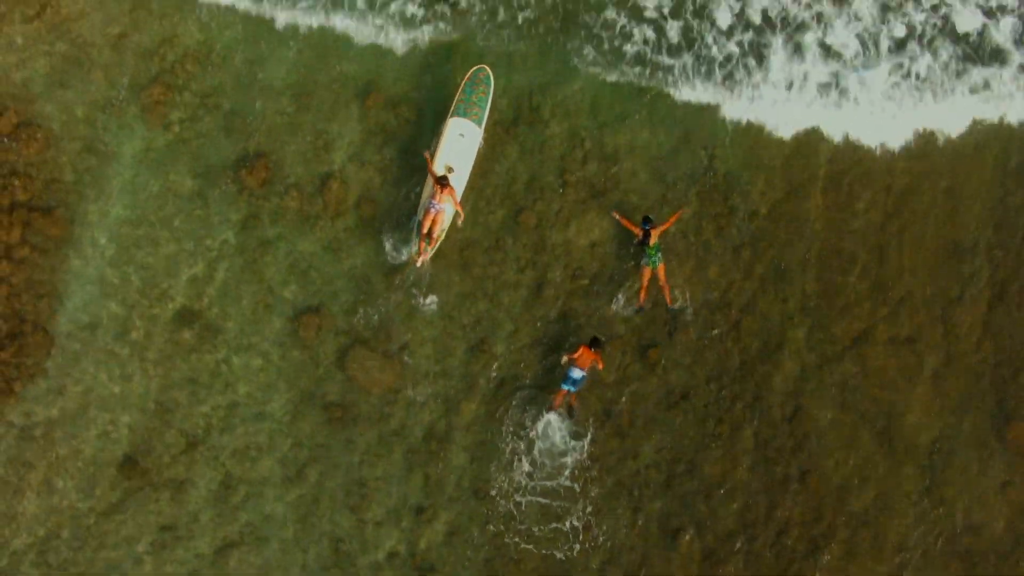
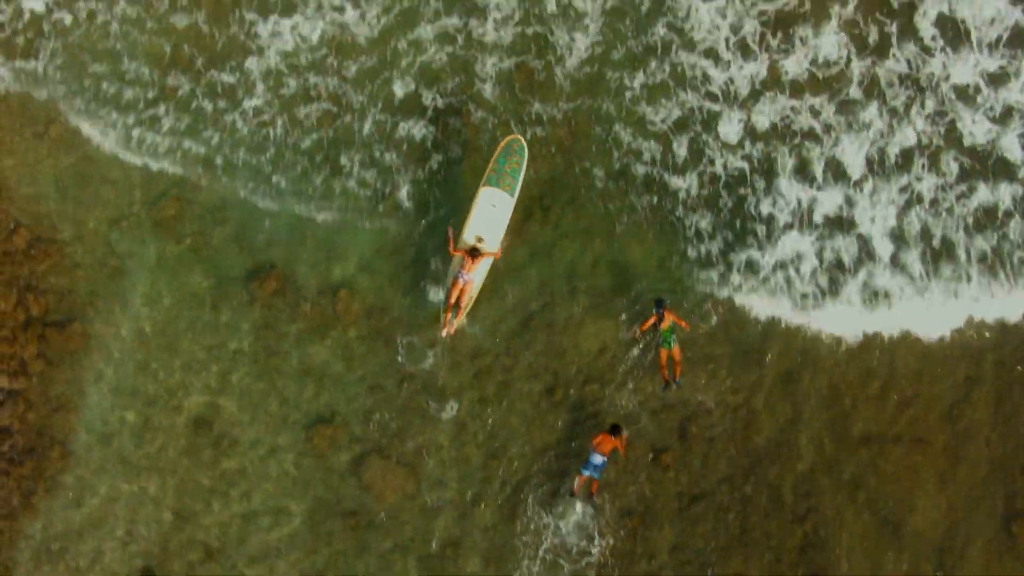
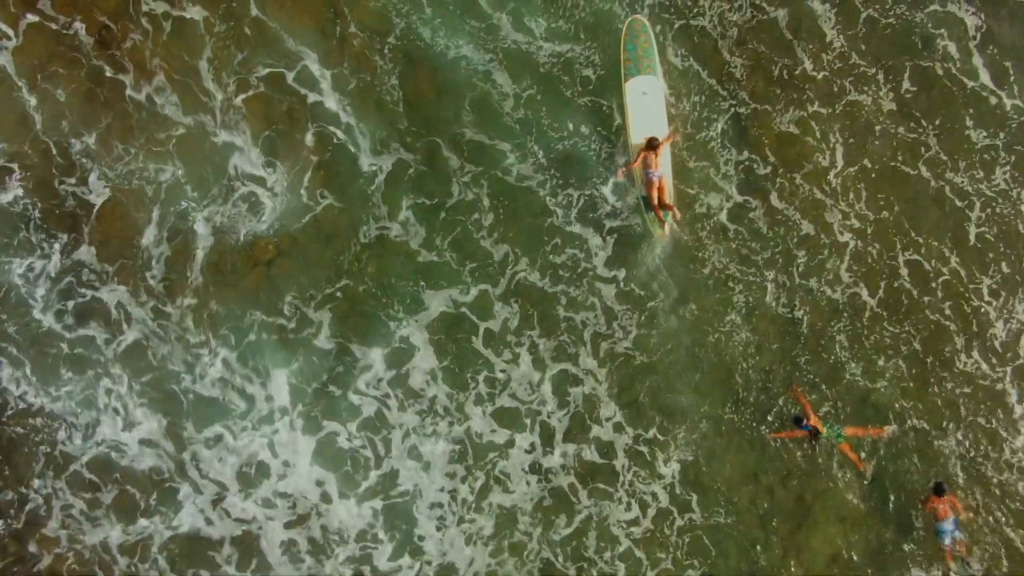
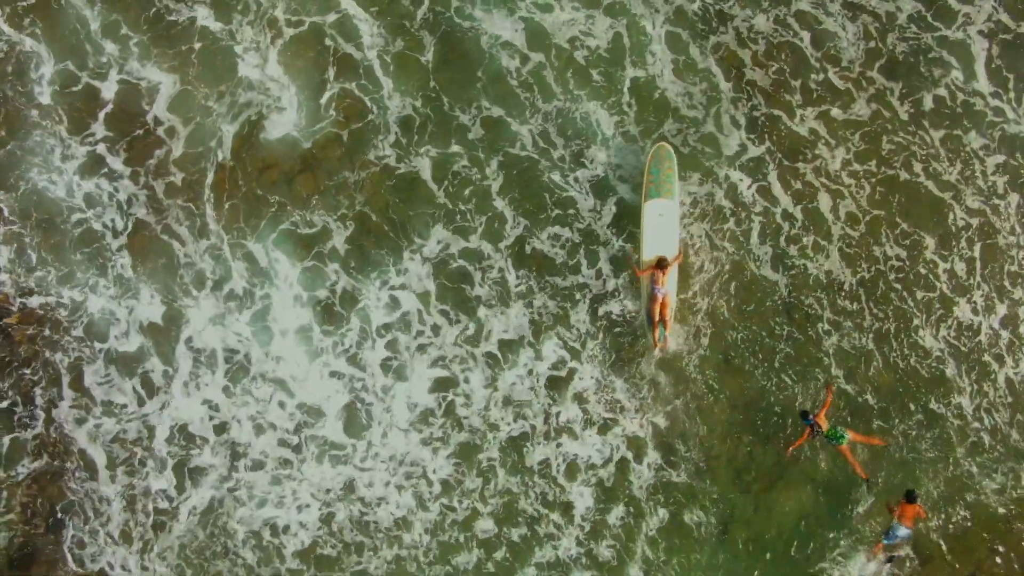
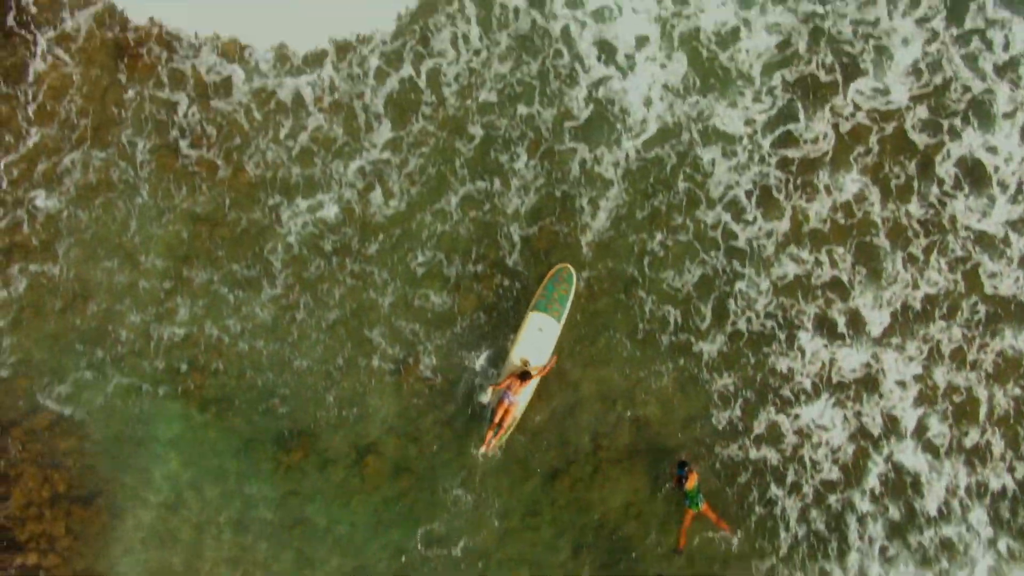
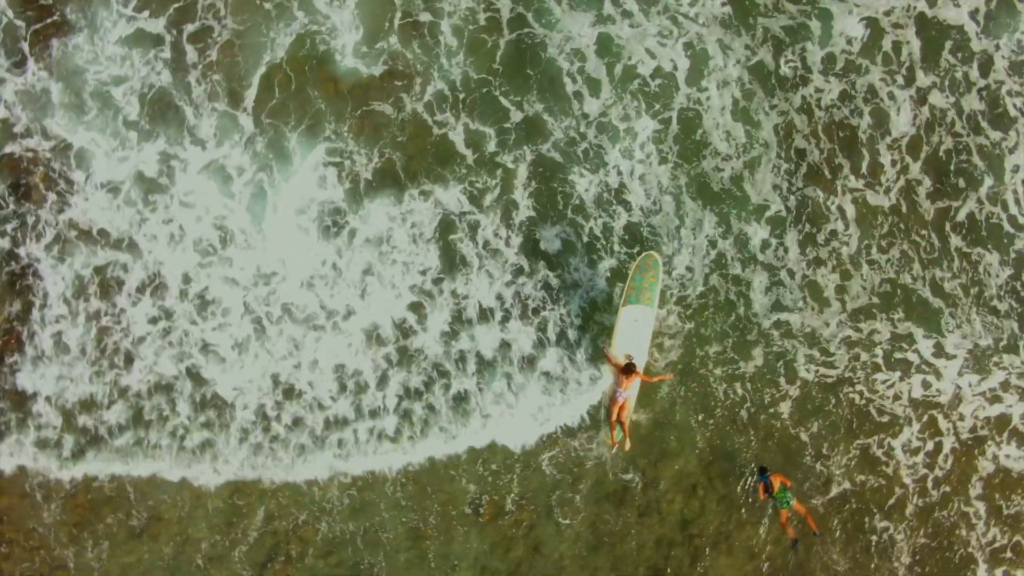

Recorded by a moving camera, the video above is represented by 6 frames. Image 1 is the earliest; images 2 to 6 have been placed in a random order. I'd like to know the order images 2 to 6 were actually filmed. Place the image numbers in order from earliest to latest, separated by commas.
2, 5, 6, 4, 3
